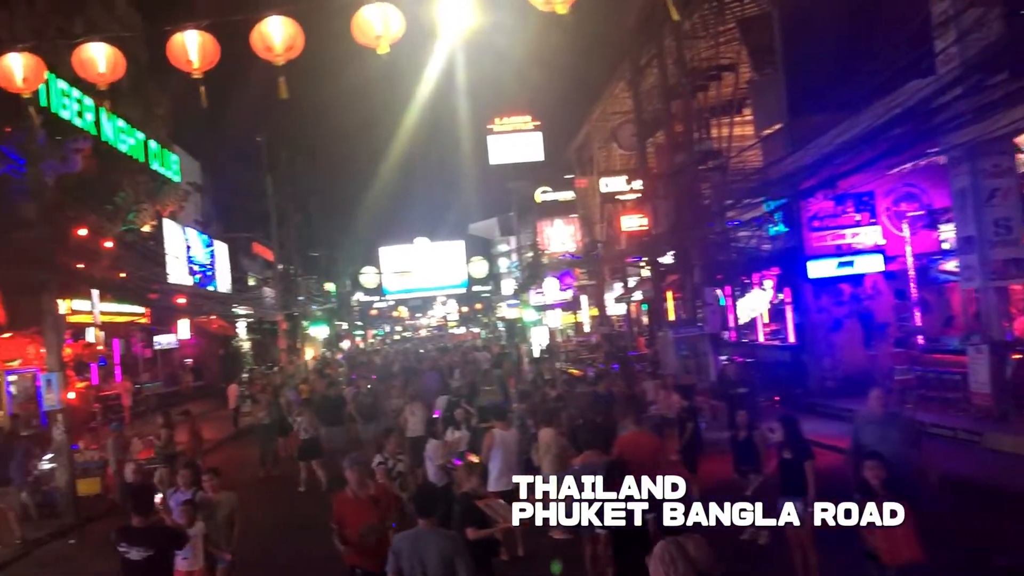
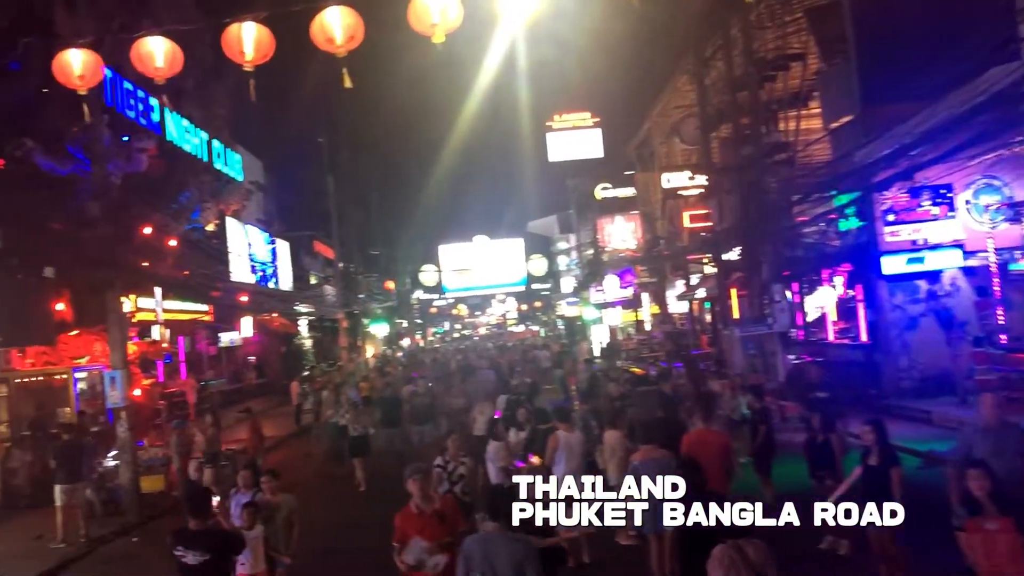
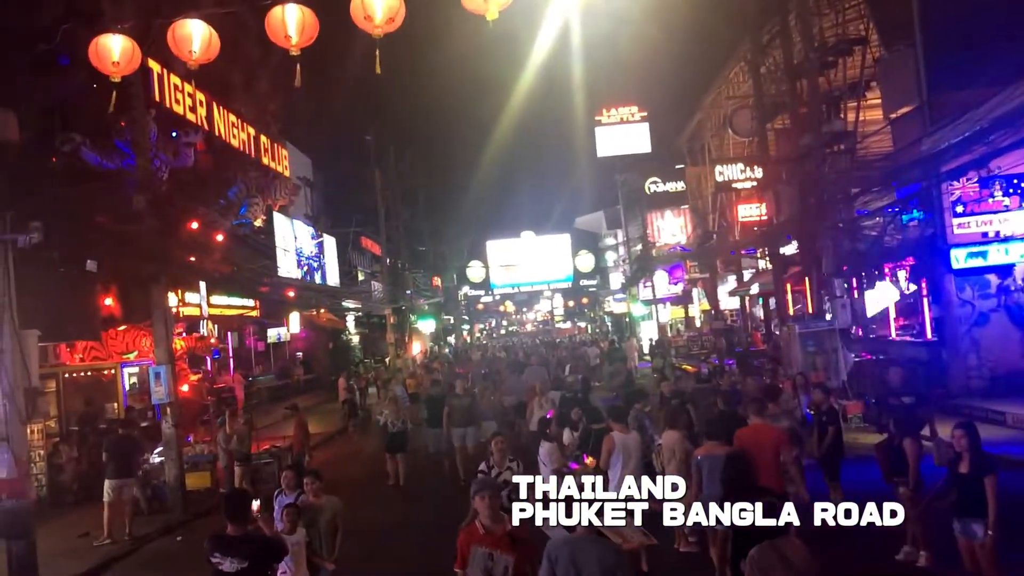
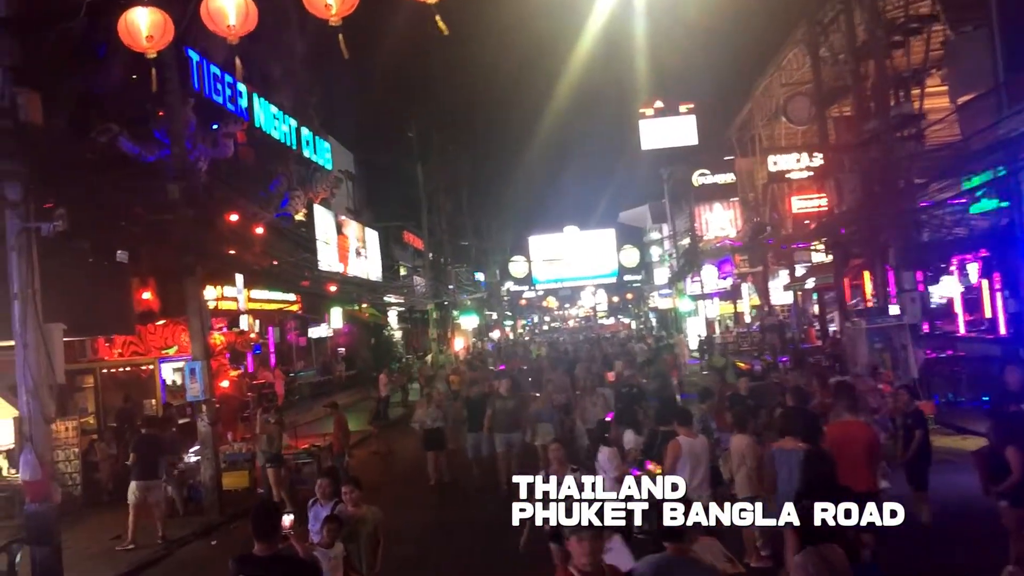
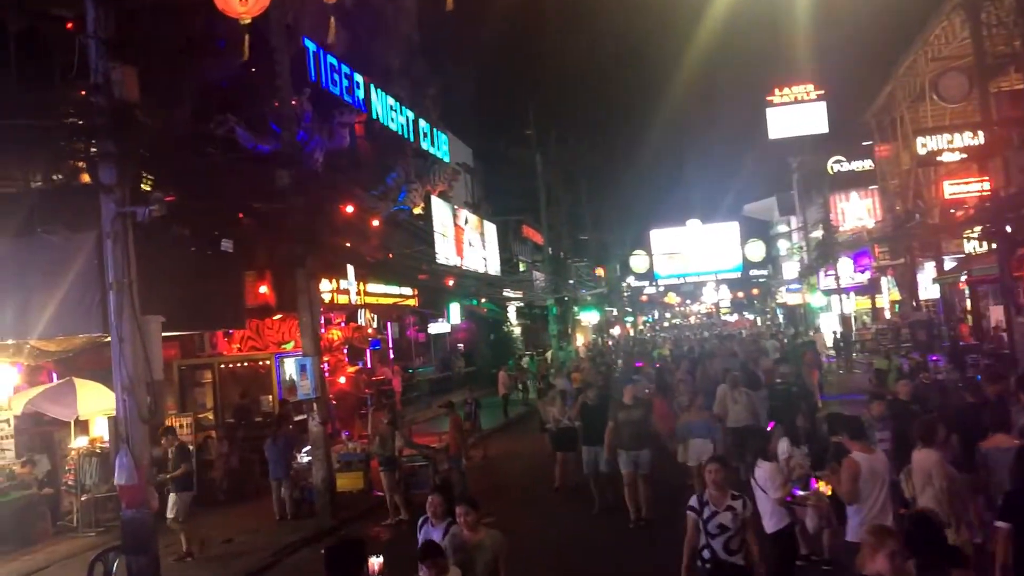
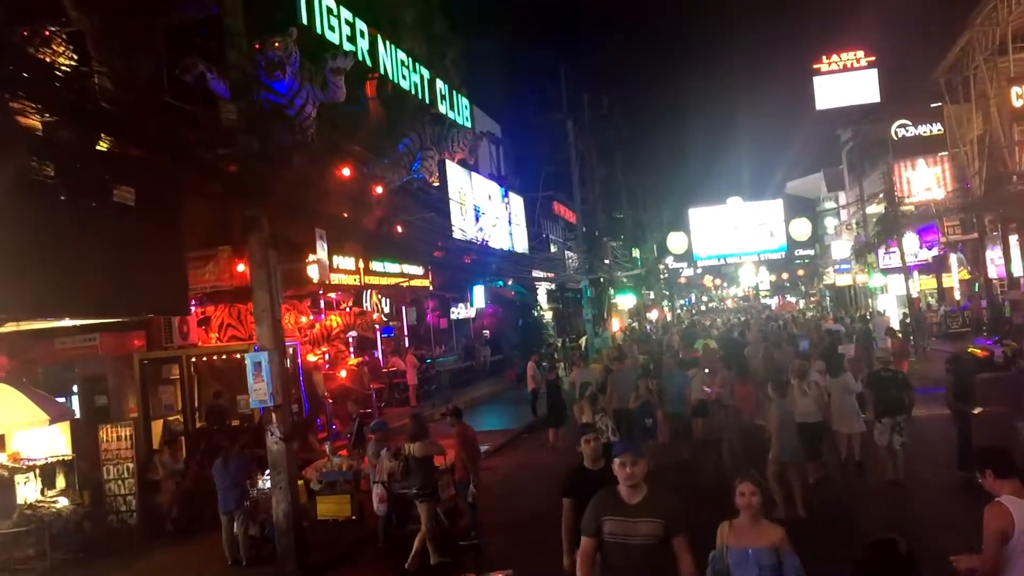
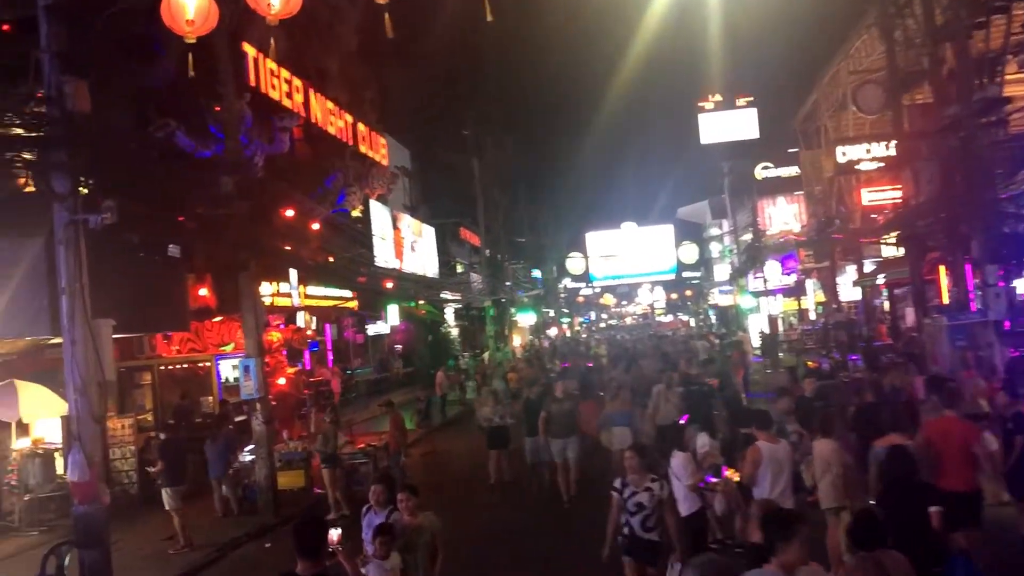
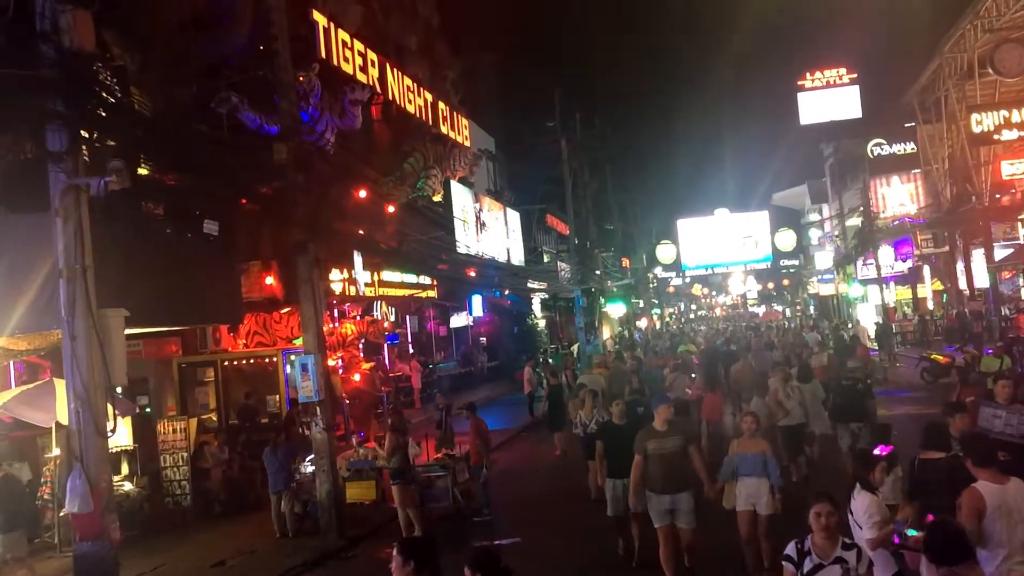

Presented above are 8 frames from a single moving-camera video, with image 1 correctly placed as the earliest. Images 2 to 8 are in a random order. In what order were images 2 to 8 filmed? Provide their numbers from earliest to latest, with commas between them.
2, 3, 4, 7, 5, 8, 6
